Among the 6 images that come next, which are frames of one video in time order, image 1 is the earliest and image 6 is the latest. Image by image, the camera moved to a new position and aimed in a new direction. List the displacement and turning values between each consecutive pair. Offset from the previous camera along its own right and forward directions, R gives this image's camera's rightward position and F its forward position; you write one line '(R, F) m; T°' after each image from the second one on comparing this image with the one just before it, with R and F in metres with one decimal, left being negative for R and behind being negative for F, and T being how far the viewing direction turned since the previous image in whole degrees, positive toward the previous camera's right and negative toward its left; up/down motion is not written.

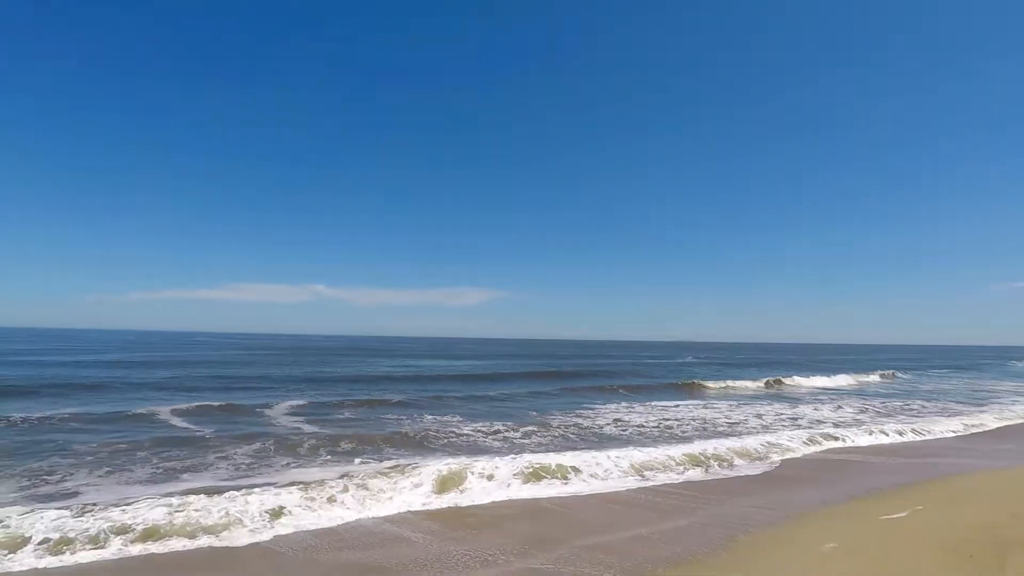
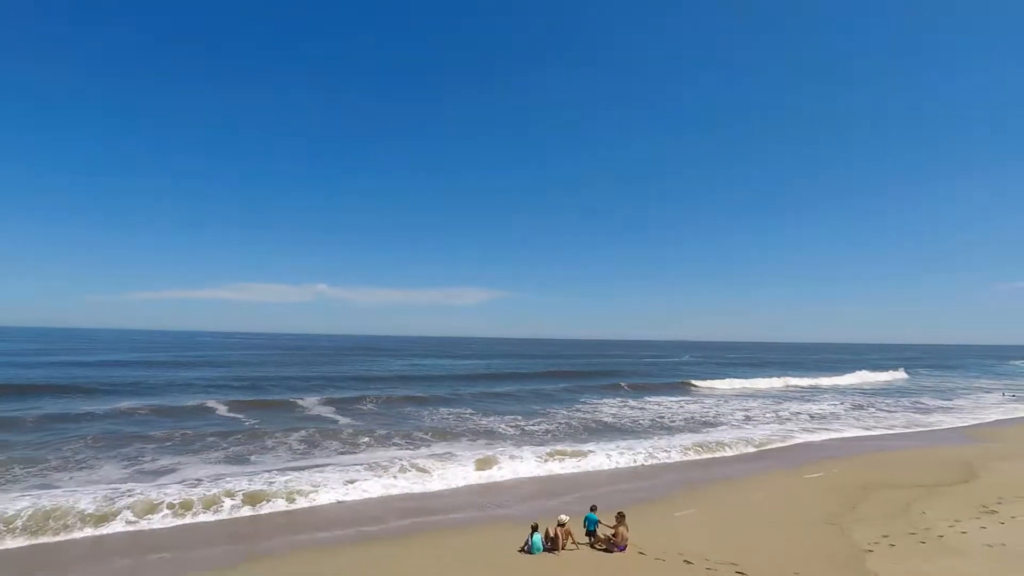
(-0.3, -3.2) m; 0°
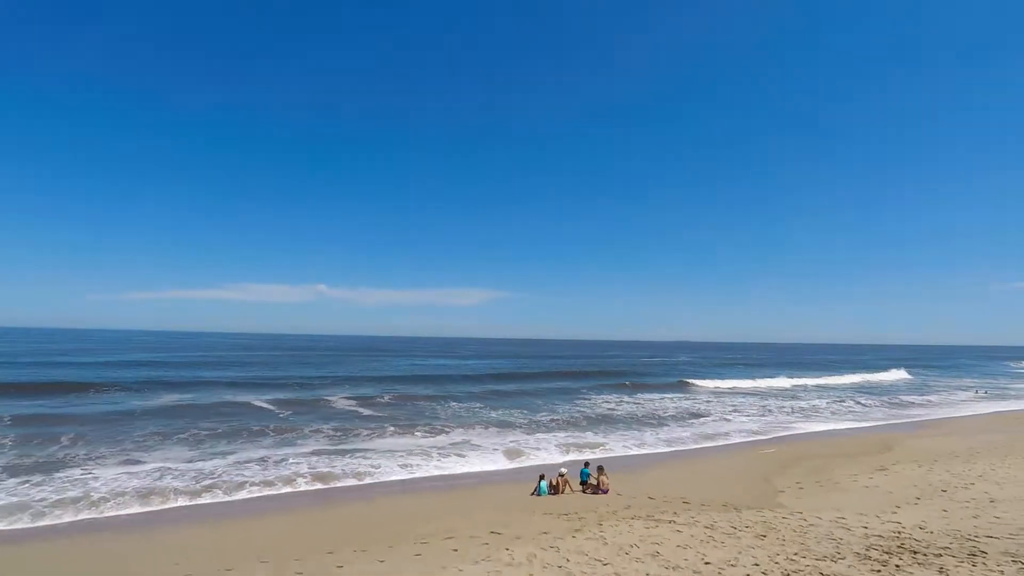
(-0.3, -2.9) m; 0°
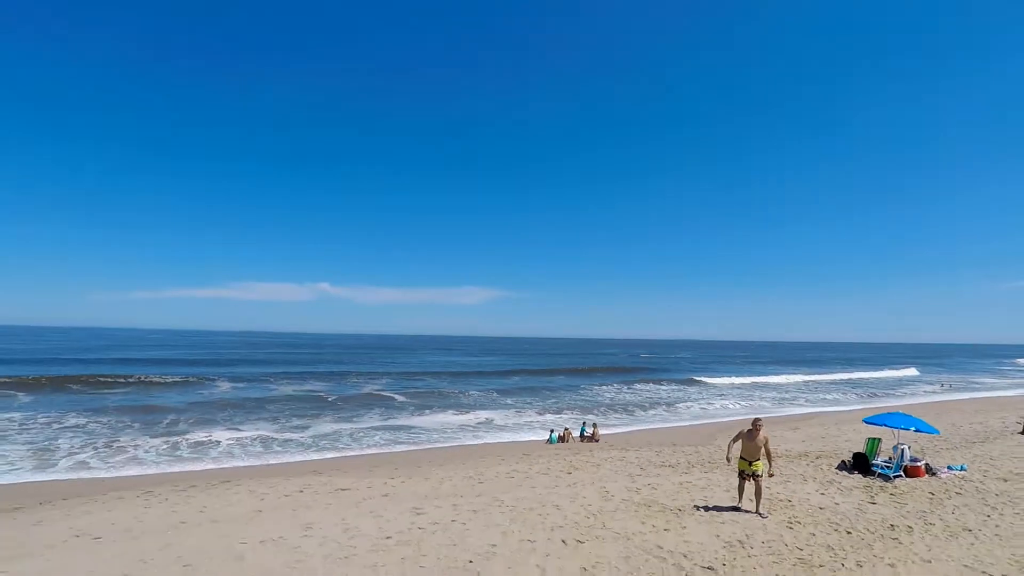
(-0.5, -4.9) m; 0°
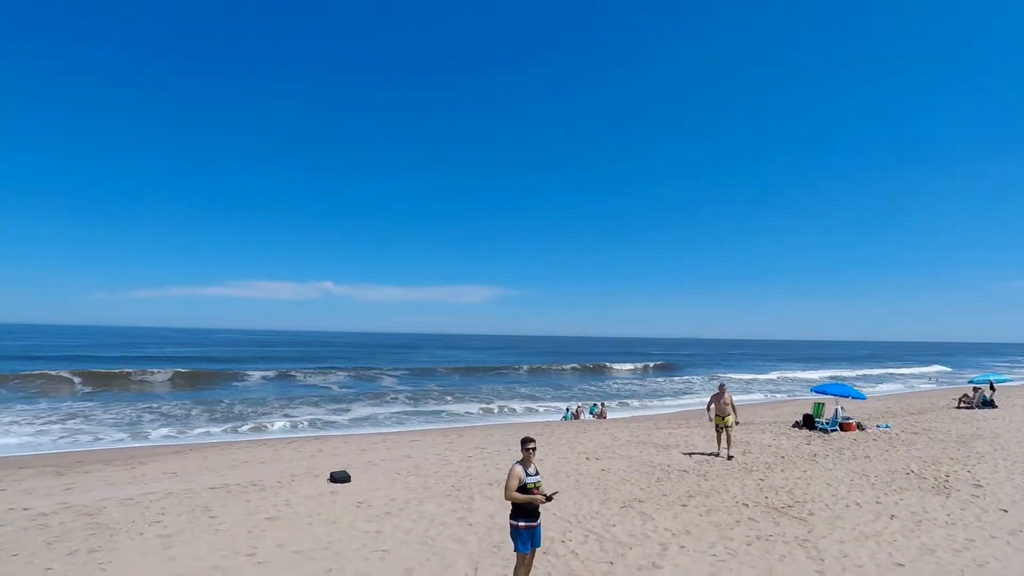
(-0.6, -2.7) m; 0°
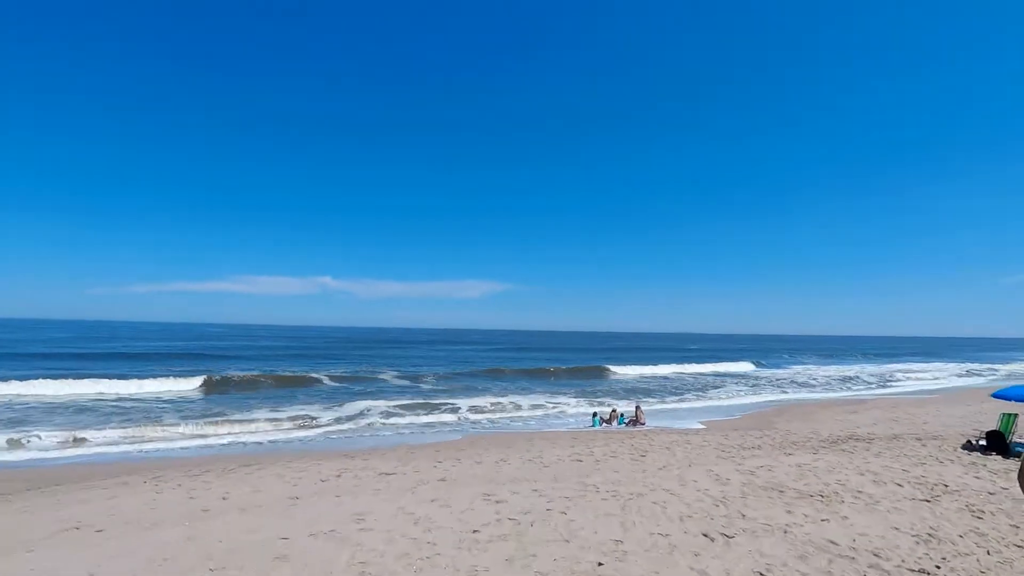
(-0.4, +4.1) m; 0°
